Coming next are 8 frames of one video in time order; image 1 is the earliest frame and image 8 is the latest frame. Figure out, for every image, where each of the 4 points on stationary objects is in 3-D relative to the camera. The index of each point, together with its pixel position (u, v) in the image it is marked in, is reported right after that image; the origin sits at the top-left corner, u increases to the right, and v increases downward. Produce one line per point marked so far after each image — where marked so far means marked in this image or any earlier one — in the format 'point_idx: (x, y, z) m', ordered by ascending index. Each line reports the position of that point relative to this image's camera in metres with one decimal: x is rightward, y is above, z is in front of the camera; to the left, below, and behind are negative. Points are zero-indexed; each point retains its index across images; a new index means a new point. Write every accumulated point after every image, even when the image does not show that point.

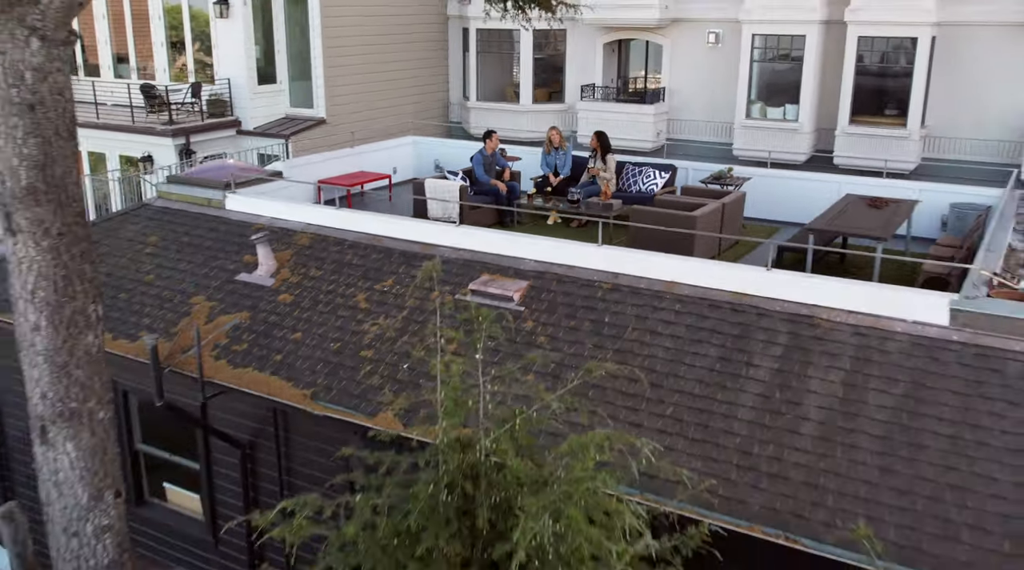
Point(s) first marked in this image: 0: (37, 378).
0: (-2.7, -0.5, +5.6) m
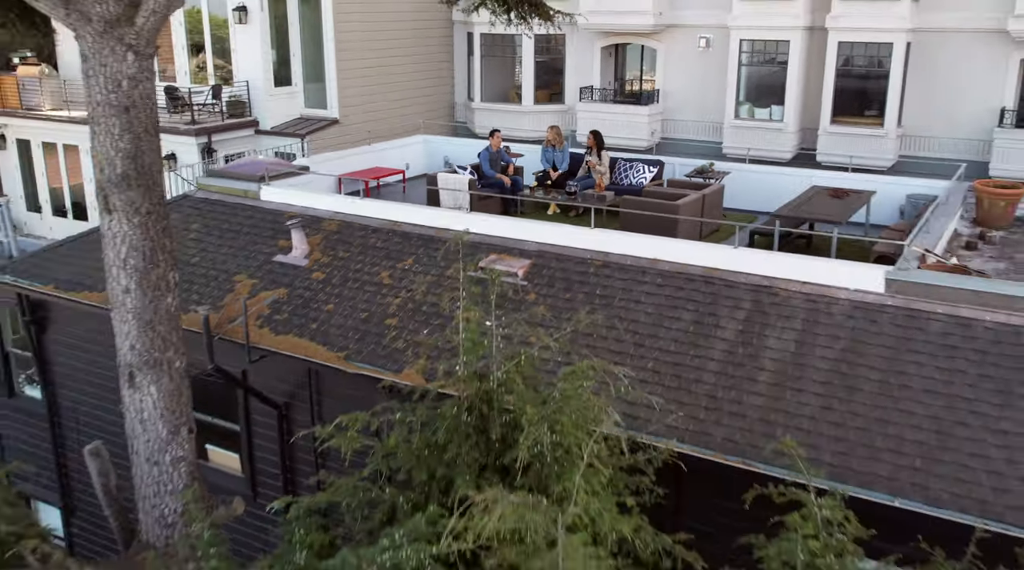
0: (-2.7, -0.3, +6.8) m
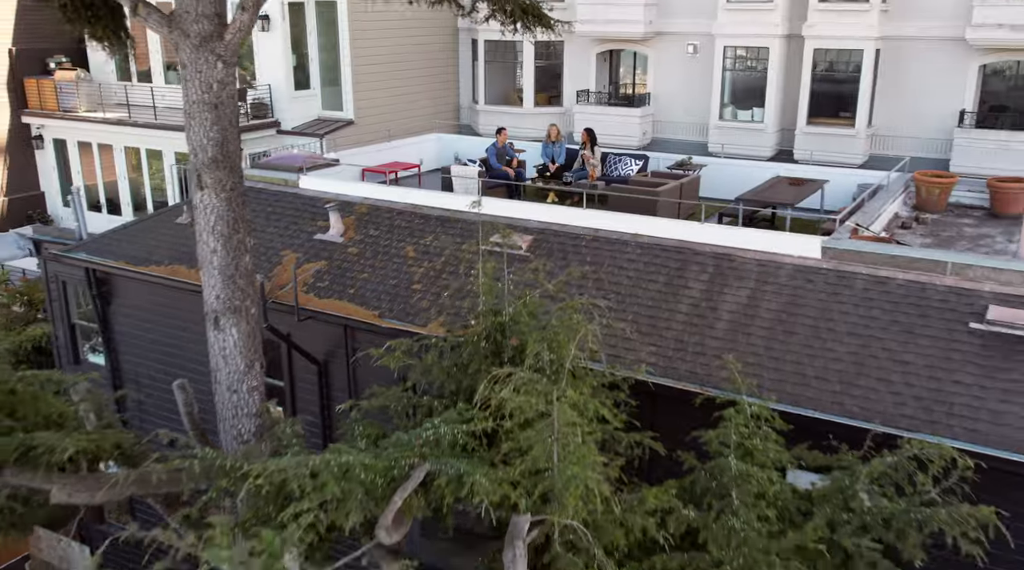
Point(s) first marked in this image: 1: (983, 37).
0: (-2.6, 0.0, +8.5) m
1: (+9.2, +4.8, +19.2) m
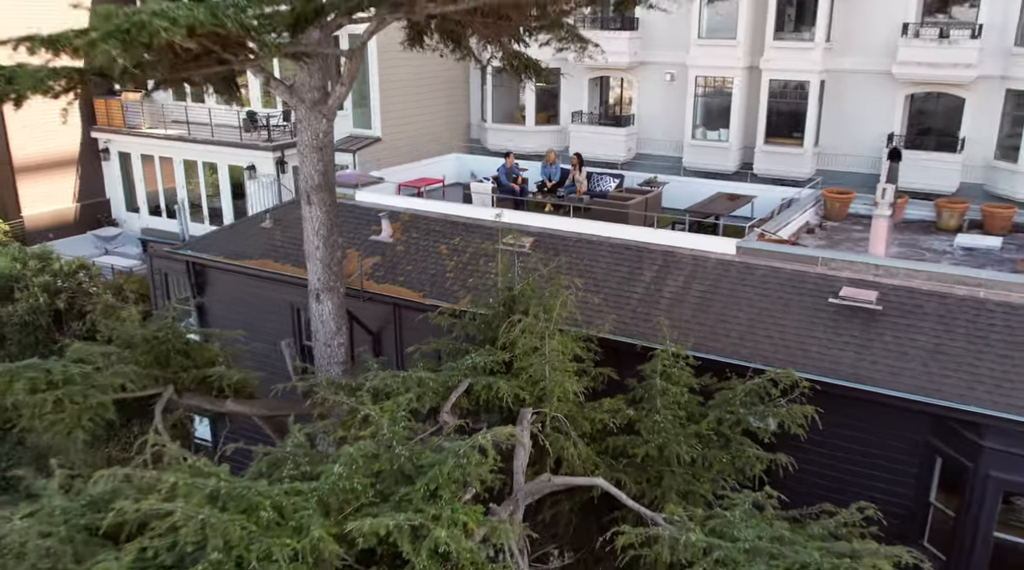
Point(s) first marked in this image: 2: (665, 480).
0: (-2.5, +0.2, +12.5) m
1: (+9.3, +5.0, +23.2) m
2: (+1.6, -2.0, +10.0) m
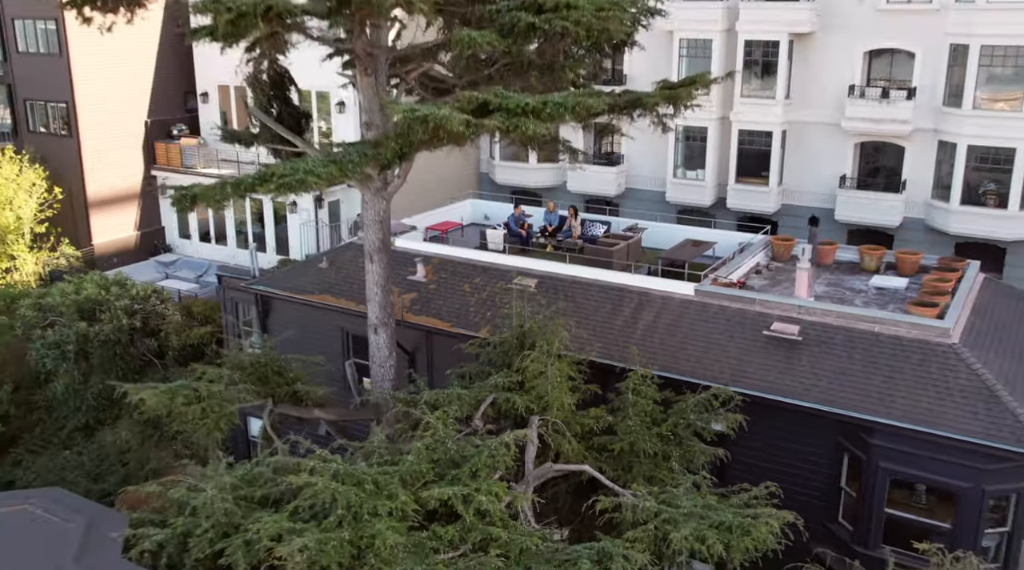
0: (-2.3, -0.4, +16.5) m
1: (+9.5, +4.4, +27.1) m
2: (+1.8, -2.6, +14.0) m
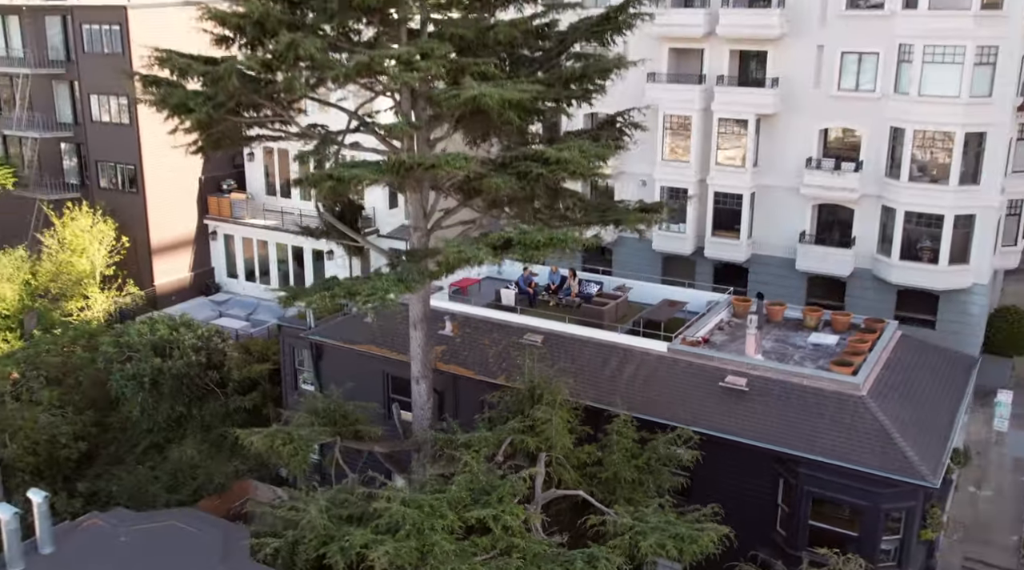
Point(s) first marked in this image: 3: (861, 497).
0: (-2.1, -1.8, +21.2) m
1: (+9.8, +3.1, +31.8) m
2: (+2.0, -3.9, +18.7) m
3: (+6.8, -4.1, +18.9) m
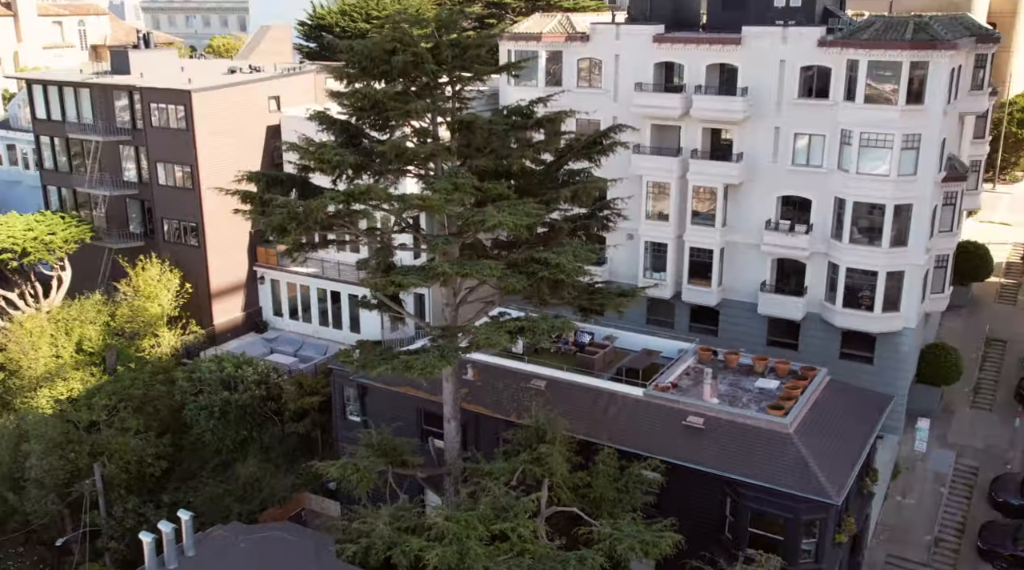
0: (-1.8, -3.5, +27.3) m
1: (+10.1, +1.4, +38.0) m
2: (+2.3, -5.7, +24.9) m
3: (+7.1, -5.8, +25.1) m
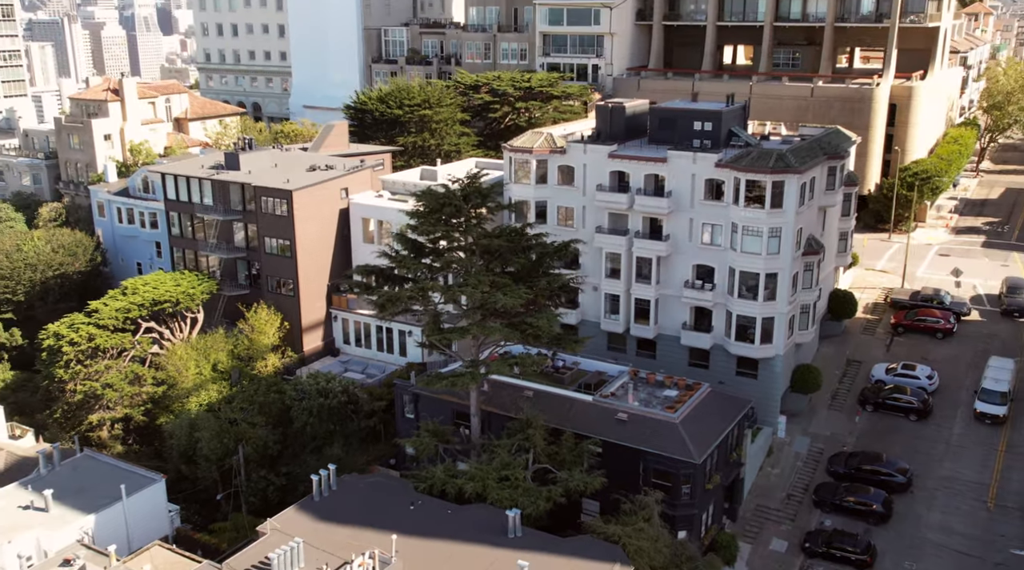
0: (-1.8, -5.8, +45.3) m
1: (+10.1, -0.9, +55.9) m
2: (+2.3, -7.9, +42.8) m
3: (+7.0, -8.1, +43.0) m
